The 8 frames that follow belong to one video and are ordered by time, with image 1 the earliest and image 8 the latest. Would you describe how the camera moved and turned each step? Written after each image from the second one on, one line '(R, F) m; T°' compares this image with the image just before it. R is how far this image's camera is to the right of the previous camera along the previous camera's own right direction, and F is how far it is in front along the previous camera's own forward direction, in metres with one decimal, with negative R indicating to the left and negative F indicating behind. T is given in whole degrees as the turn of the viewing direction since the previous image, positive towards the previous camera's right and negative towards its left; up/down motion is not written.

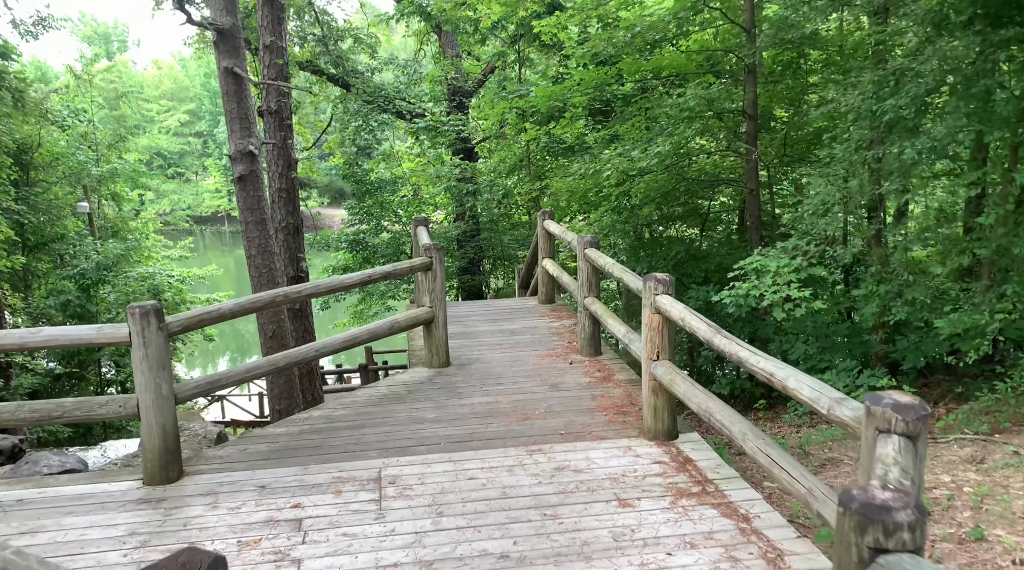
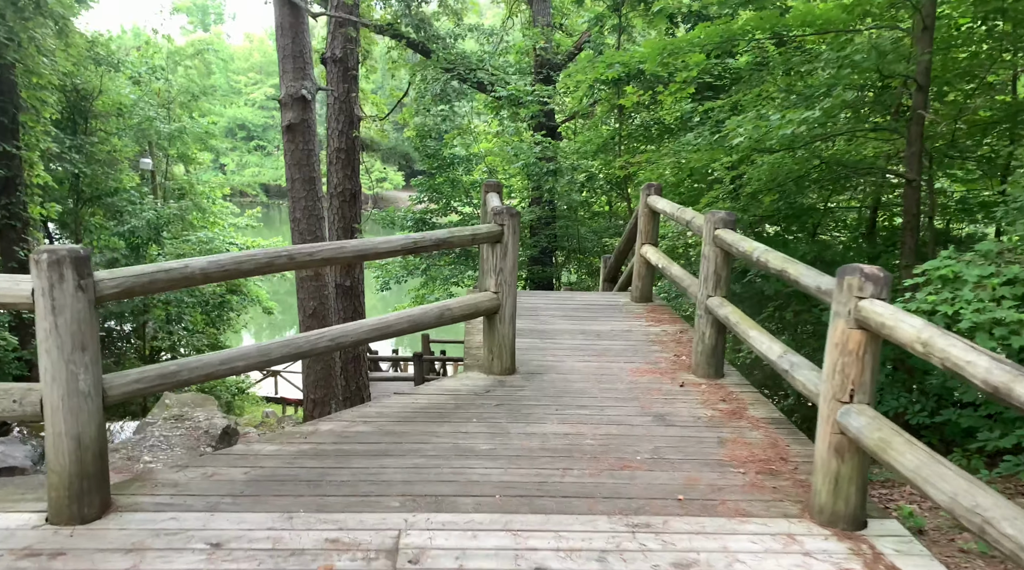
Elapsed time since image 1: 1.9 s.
(-0.1, +1.1) m; -5°
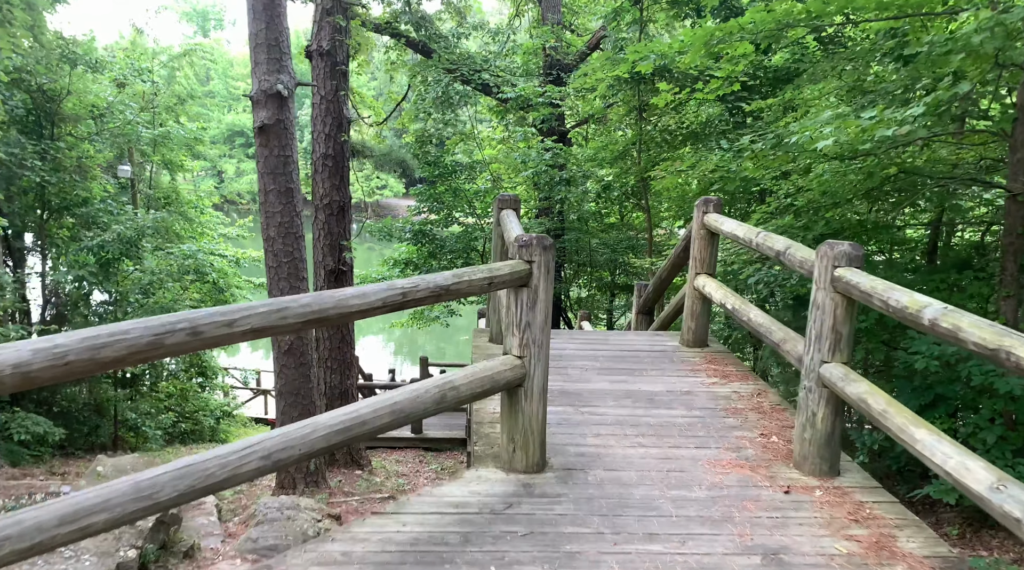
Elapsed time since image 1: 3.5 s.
(-0.1, +0.9) m; 0°
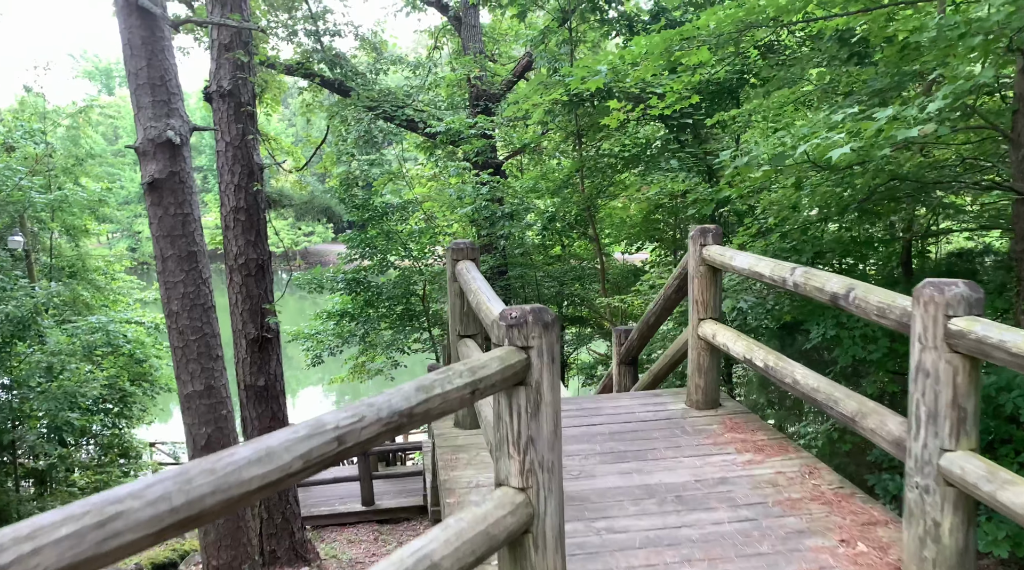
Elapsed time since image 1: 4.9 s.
(-0.1, +0.7) m; +4°
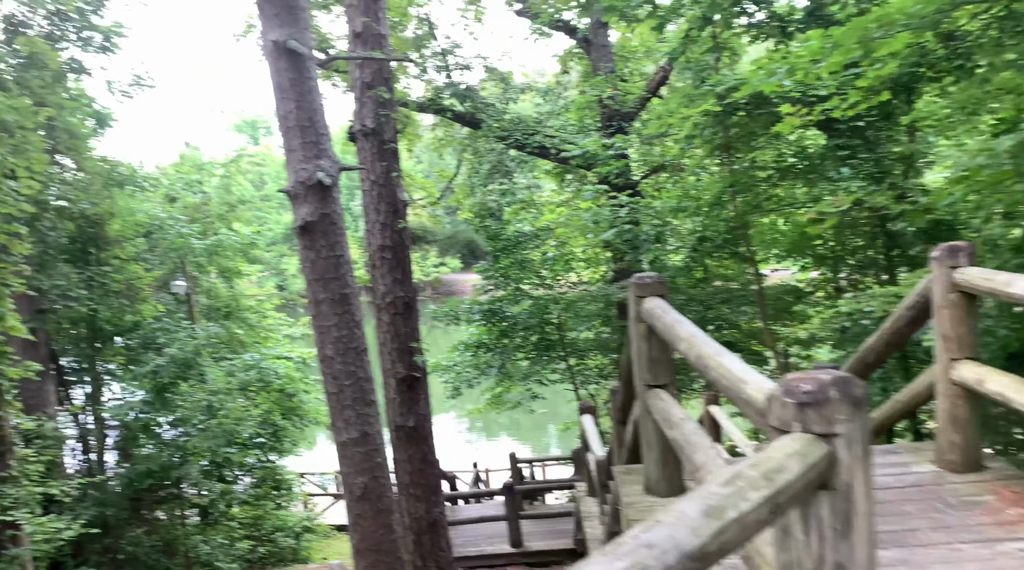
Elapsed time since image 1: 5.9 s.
(-0.2, +0.4) m; -9°
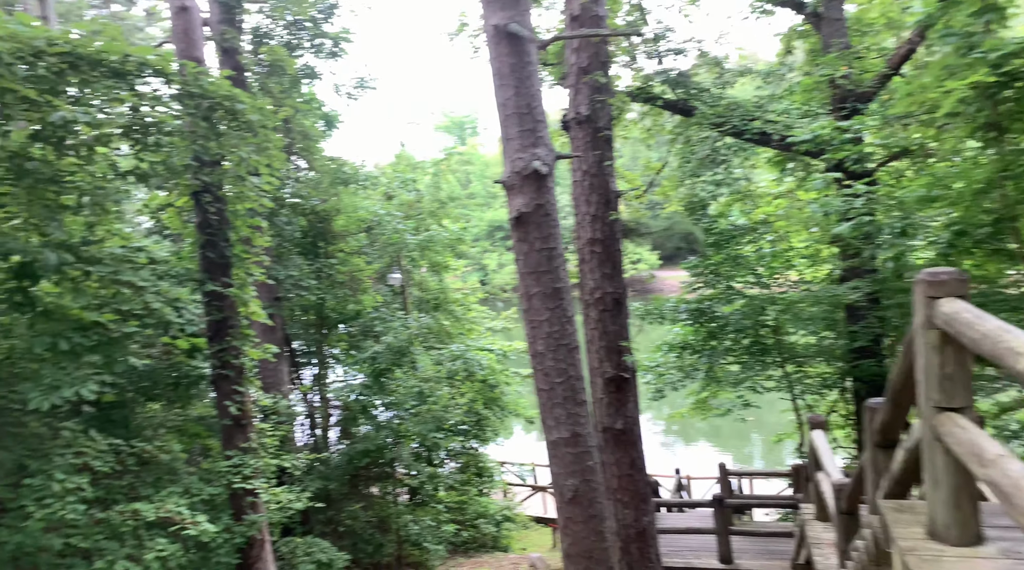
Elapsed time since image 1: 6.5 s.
(-0.1, +0.3) m; -14°
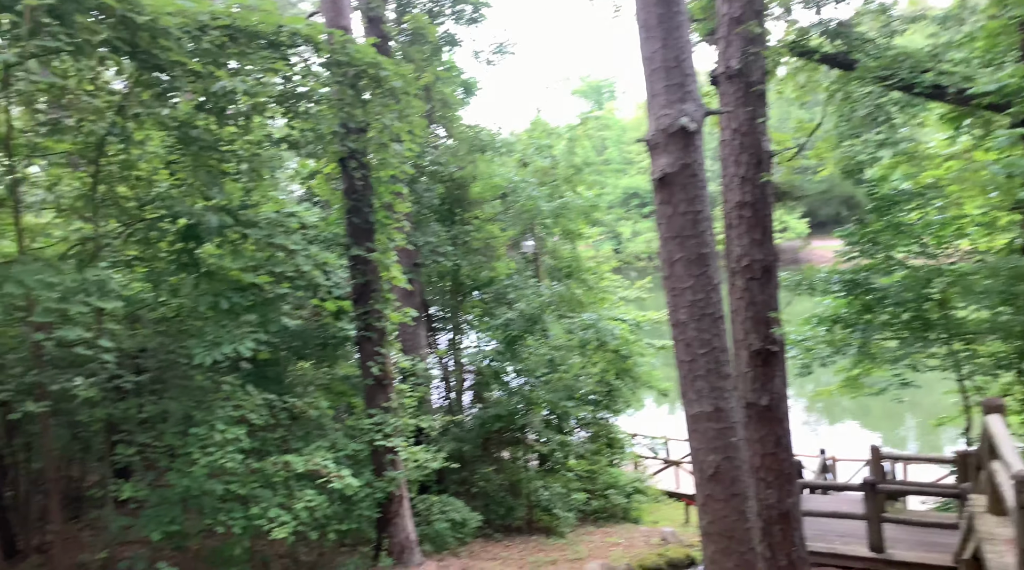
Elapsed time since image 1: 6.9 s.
(-0.1, +0.2) m; -9°
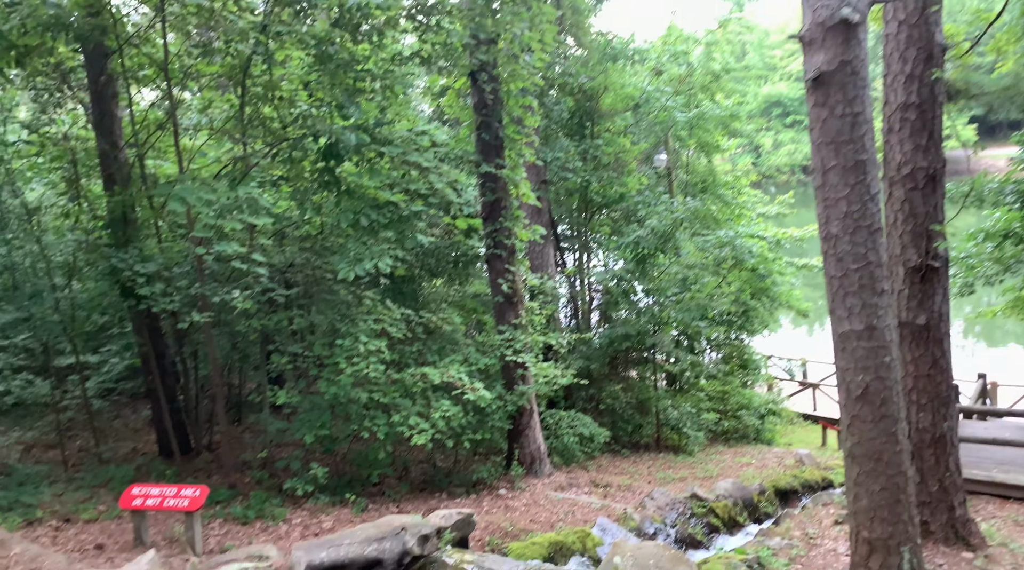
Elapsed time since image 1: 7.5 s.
(-0.1, +0.2) m; -9°
